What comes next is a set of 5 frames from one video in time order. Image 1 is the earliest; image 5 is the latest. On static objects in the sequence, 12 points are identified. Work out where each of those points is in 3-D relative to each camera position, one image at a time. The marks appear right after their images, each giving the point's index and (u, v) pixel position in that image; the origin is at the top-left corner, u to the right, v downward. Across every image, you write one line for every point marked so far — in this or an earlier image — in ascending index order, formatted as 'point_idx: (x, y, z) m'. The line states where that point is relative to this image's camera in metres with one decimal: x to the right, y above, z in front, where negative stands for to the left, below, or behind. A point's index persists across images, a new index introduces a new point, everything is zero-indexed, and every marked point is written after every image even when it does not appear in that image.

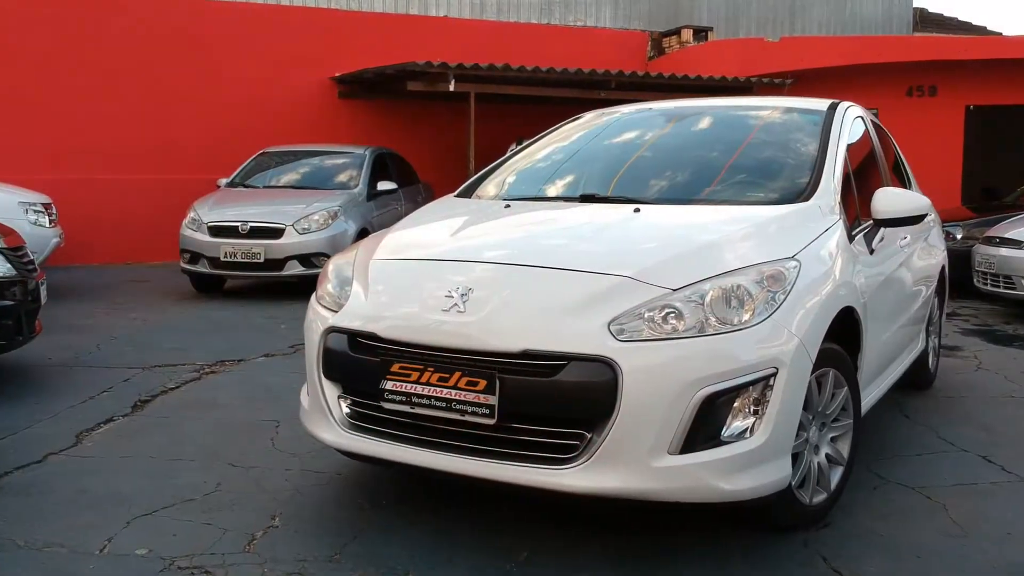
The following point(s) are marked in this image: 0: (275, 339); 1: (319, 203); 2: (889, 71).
0: (-1.5, -0.3, +6.3) m
1: (-1.7, +0.7, +8.5) m
2: (+4.6, +2.6, +12.0) m
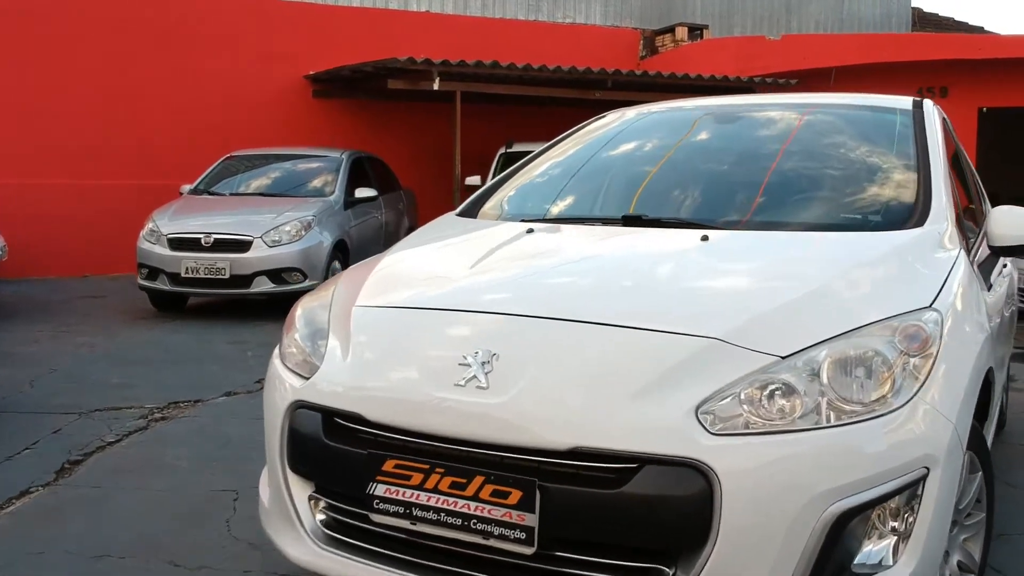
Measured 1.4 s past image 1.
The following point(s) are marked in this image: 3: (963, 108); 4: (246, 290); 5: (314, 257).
0: (-1.5, -0.5, +5.5) m
1: (-1.7, +0.6, +7.7) m
2: (+4.5, +2.5, +11.4) m
3: (+5.1, +2.0, +11.2) m
4: (-2.0, 0.0, +7.4) m
5: (-1.5, +0.2, +7.6) m
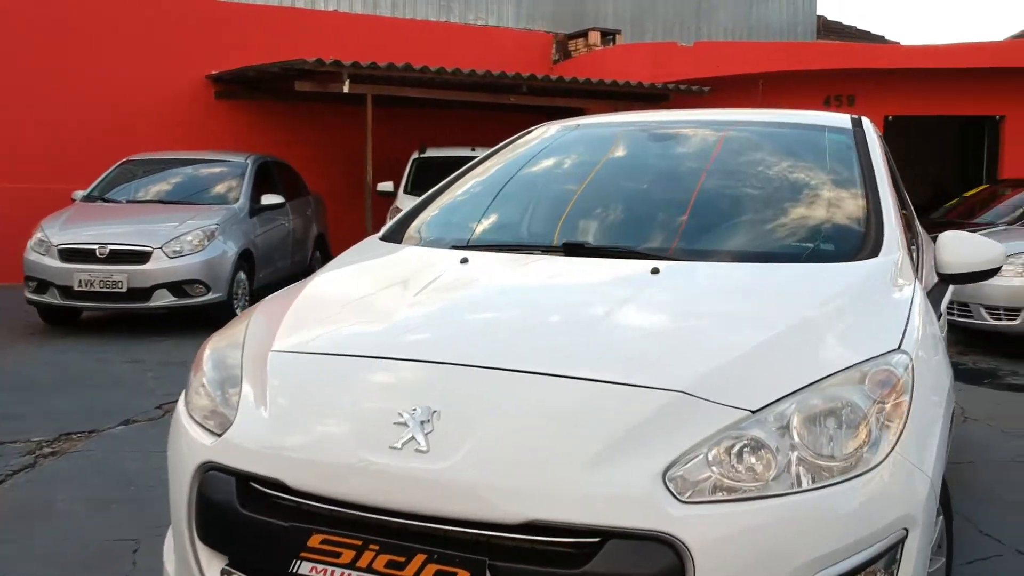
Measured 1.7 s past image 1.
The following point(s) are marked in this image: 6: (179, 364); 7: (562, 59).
0: (-1.9, -0.6, +5.1) m
1: (-2.4, +0.5, +7.3) m
2: (+3.4, +2.4, +11.6) m
3: (+4.1, +2.0, +11.4) m
4: (-2.6, -0.1, +7.0) m
5: (-2.1, +0.1, +7.3) m
6: (-2.1, -0.5, +6.1) m
7: (+0.7, +3.1, +13.6) m
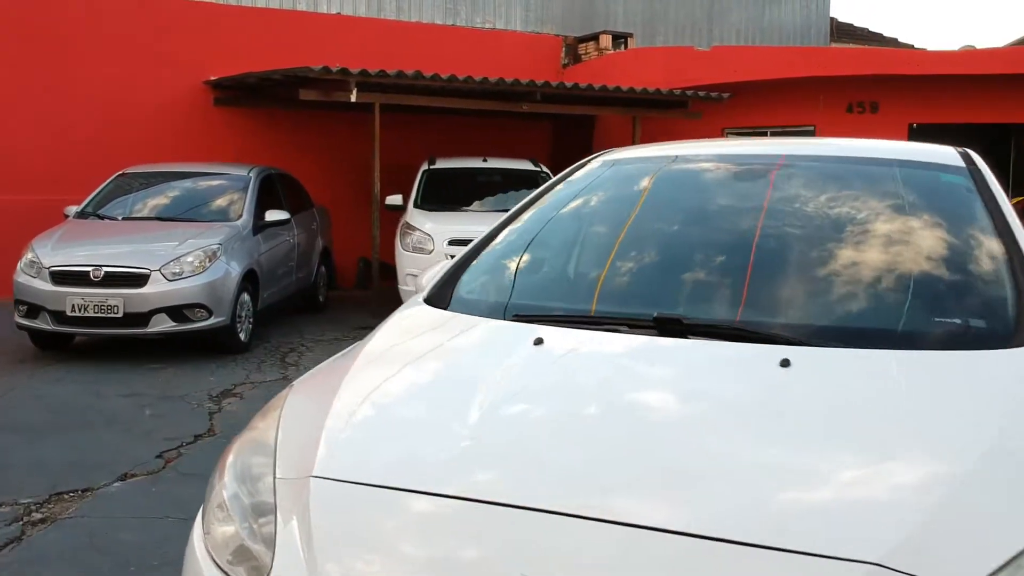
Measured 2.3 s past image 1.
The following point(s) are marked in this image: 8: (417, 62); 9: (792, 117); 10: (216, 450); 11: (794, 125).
0: (-1.8, -0.7, +4.7) m
1: (-2.2, +0.3, +6.9) m
2: (+3.6, +2.3, +11.2) m
3: (+4.2, +1.8, +11.0) m
4: (-2.4, -0.3, +6.6) m
5: (-2.0, 0.0, +6.8) m
6: (-1.9, -0.6, +5.7) m
7: (+0.8, +3.0, +13.2) m
8: (-1.1, +2.7, +11.8) m
9: (+3.3, +2.0, +11.4) m
10: (-1.4, -0.7, +4.5) m
11: (+3.3, +1.9, +11.4) m
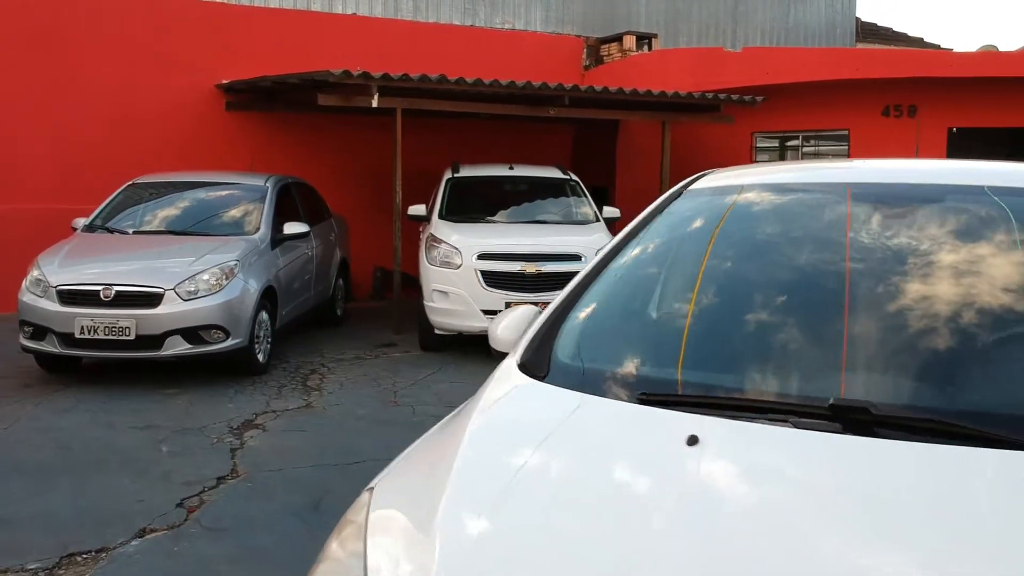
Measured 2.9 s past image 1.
0: (-1.6, -0.9, +4.3) m
1: (-2.0, +0.2, +6.5) m
2: (+3.8, +2.2, +10.7) m
3: (+4.5, +1.7, +10.6) m
4: (-2.2, -0.4, +6.1) m
5: (-1.8, -0.1, +6.4) m
6: (-1.7, -0.8, +5.3) m
7: (+1.0, +2.9, +12.7) m
8: (-0.9, +2.6, +11.4) m
9: (+3.5, +1.9, +11.0) m
10: (-1.1, -0.9, +4.1) m
11: (+3.5, +1.8, +11.0) m
